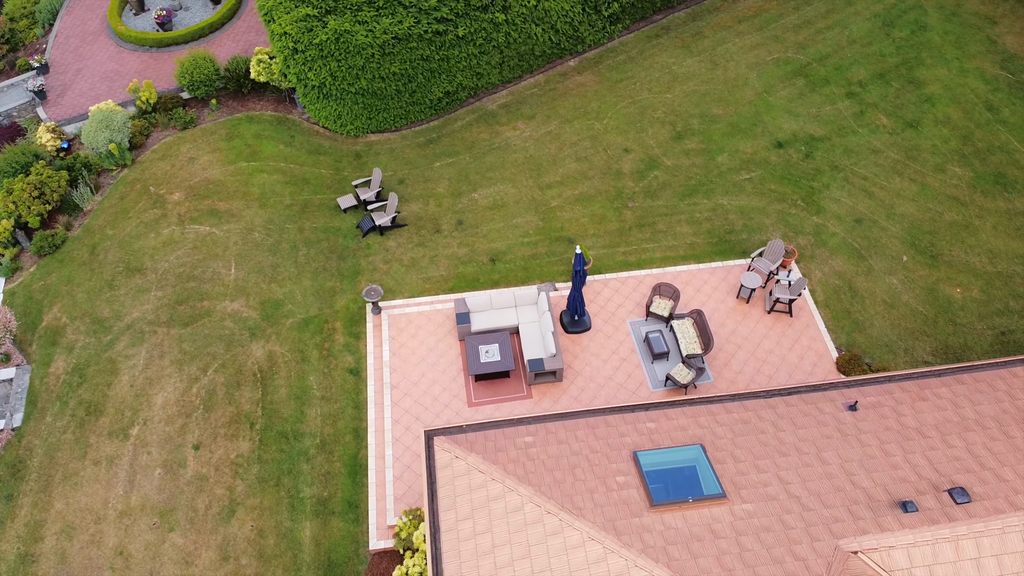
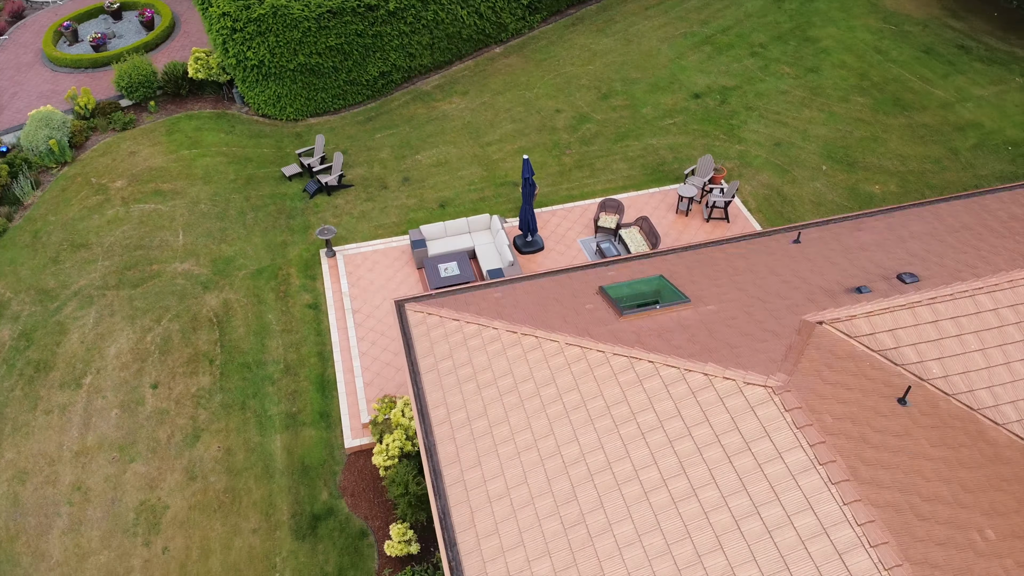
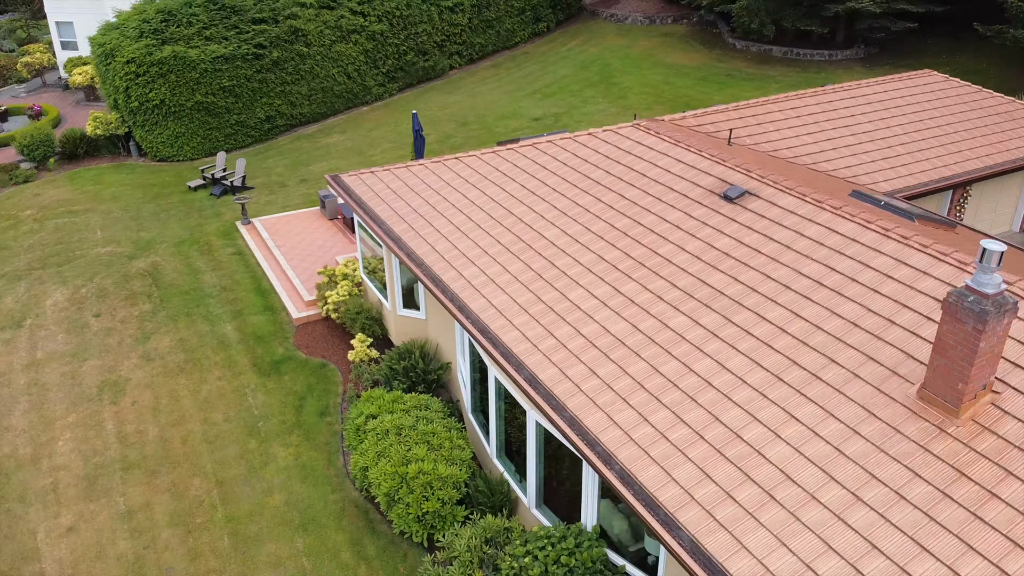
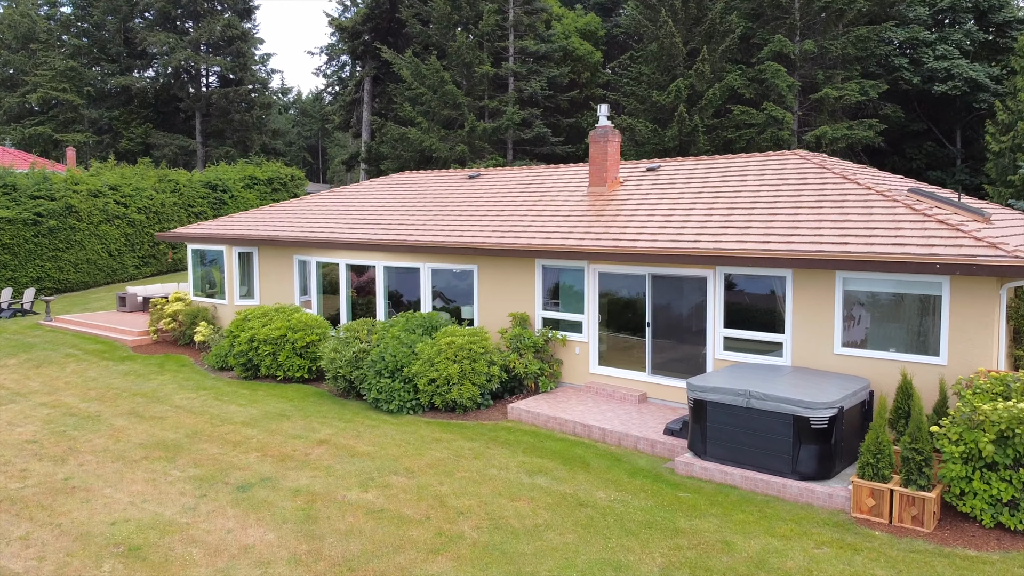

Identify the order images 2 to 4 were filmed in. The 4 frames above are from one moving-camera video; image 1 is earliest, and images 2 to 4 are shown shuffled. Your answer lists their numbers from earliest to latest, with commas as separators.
2, 3, 4
